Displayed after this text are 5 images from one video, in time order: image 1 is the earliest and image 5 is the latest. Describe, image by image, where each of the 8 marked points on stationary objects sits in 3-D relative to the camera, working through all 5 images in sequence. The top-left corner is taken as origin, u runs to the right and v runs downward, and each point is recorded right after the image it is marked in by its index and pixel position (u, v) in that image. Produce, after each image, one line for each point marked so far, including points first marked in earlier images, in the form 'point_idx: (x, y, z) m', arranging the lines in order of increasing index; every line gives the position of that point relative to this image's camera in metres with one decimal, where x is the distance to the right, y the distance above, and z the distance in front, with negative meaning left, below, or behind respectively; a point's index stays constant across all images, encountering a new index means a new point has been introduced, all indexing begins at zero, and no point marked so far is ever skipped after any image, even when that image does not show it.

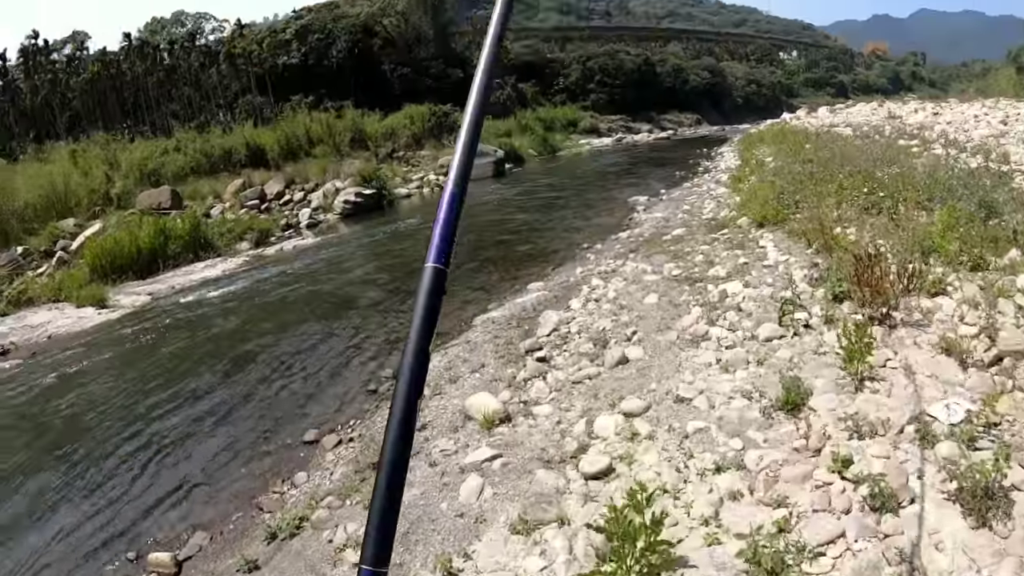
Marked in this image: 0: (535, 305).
0: (+0.3, -0.2, +6.1) m
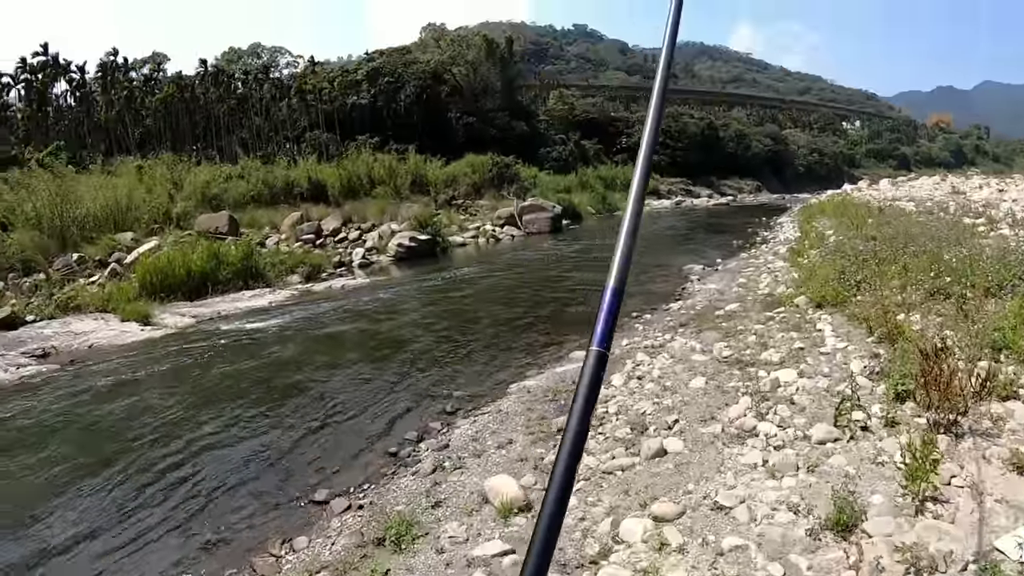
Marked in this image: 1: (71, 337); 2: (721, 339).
0: (+0.6, -0.8, +5.8) m
1: (-9.8, -1.1, +14.4) m
2: (+2.0, -0.5, +6.1) m
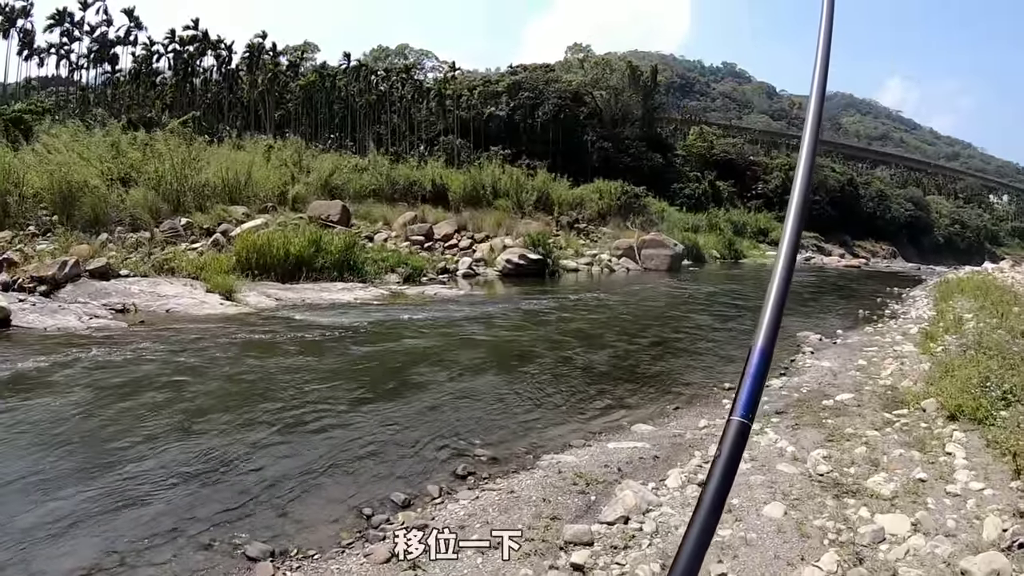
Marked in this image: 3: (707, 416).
0: (+0.8, -1.2, +4.7) m
1: (-8.2, -0.2, +14.7) m
2: (+2.2, -1.1, +4.8) m
3: (+1.6, -1.1, +5.6) m
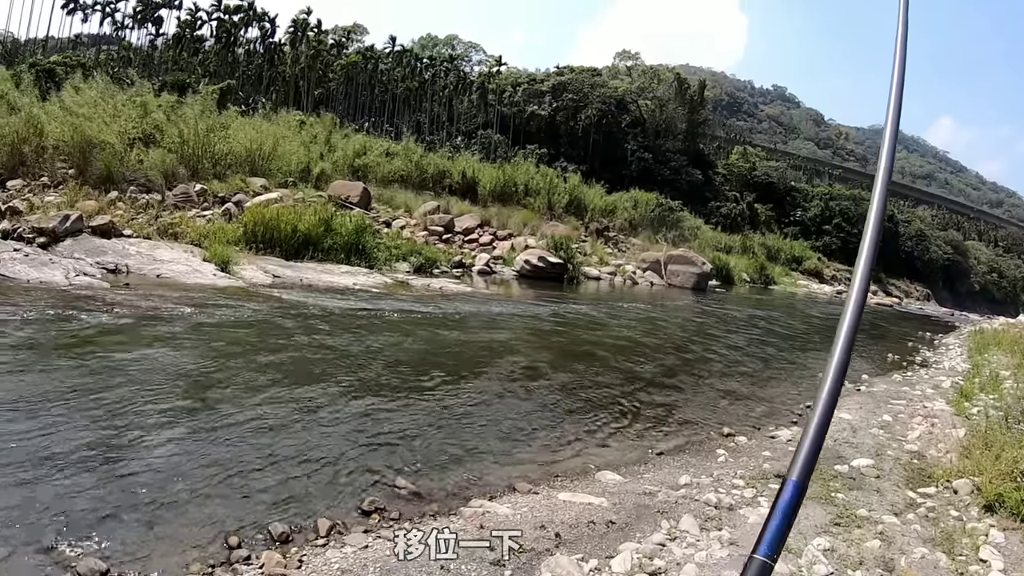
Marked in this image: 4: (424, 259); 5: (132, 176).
0: (+0.4, -1.3, +3.9) m
1: (-8.1, +0.6, +14.2) m
2: (+1.8, -1.4, +3.9) m
3: (+1.3, -1.3, +4.7) m
4: (-2.7, +0.9, +19.4) m
5: (-11.3, +3.4, +19.2) m
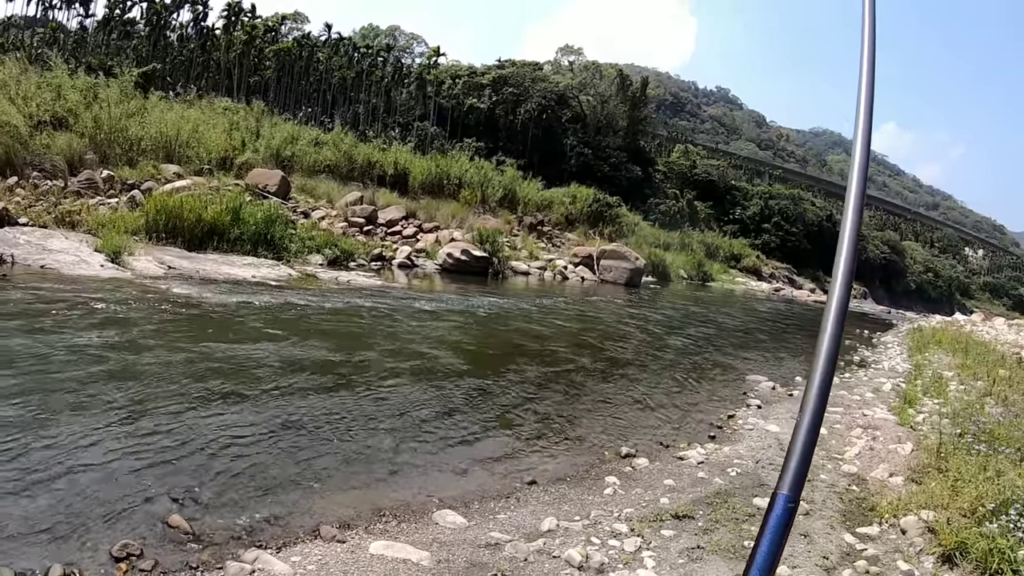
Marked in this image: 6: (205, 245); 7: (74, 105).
0: (-0.5, -1.2, +2.7) m
1: (-9.7, +0.7, +12.4) m
2: (+0.9, -1.3, +2.8) m
3: (+0.3, -1.2, +3.6) m
4: (-4.7, +1.0, +17.9) m
5: (-13.3, +3.5, +17.1) m
6: (-7.6, +1.0, +15.6) m
7: (-13.8, +5.7, +19.3) m
